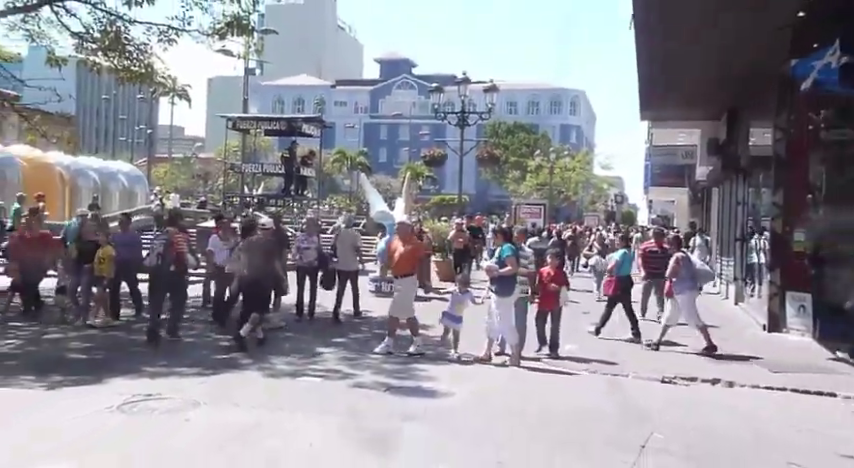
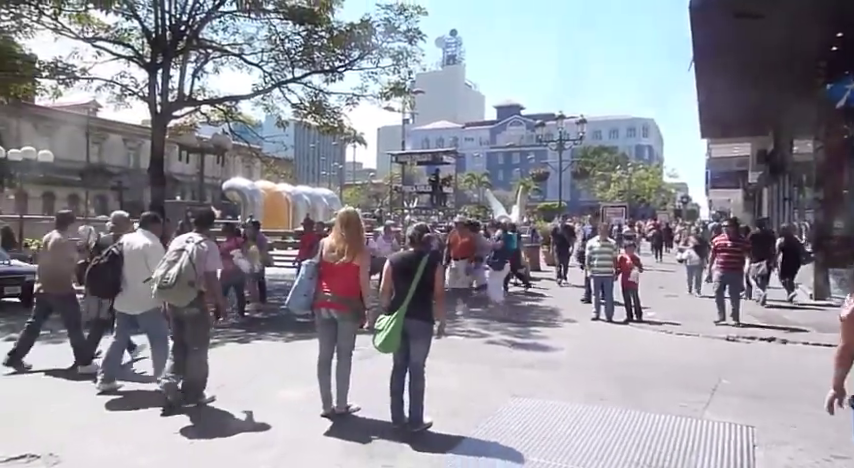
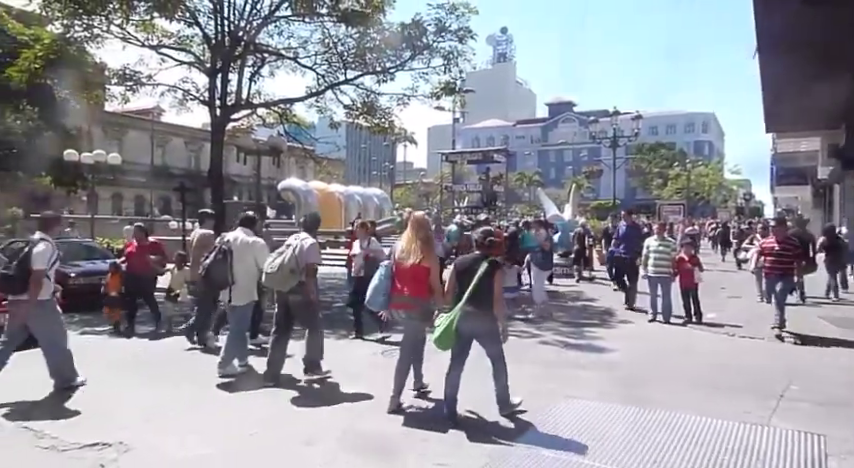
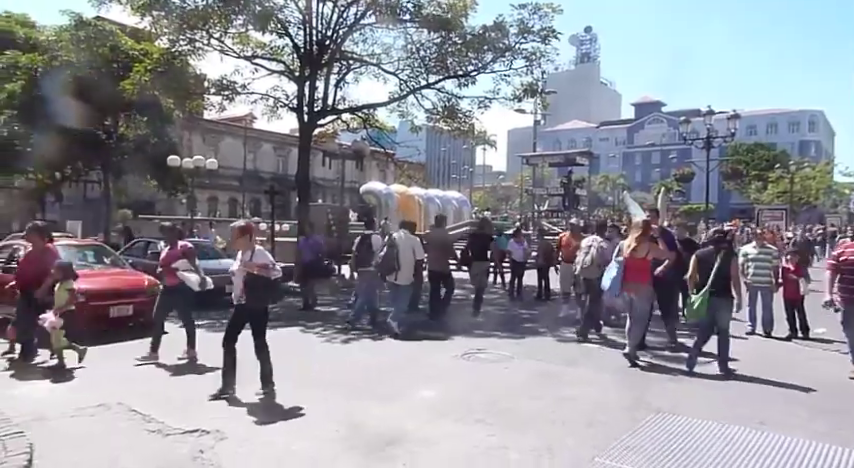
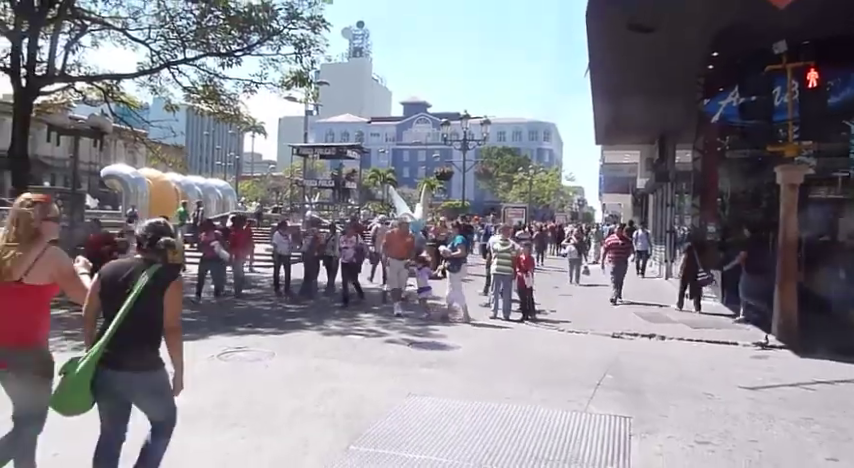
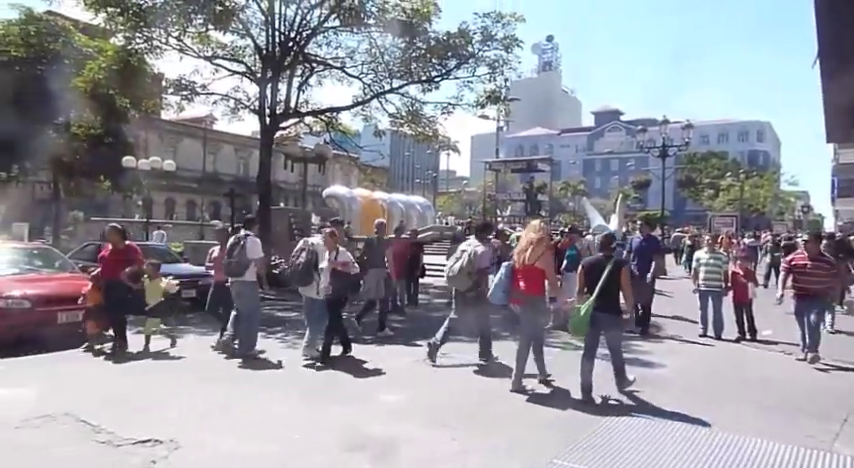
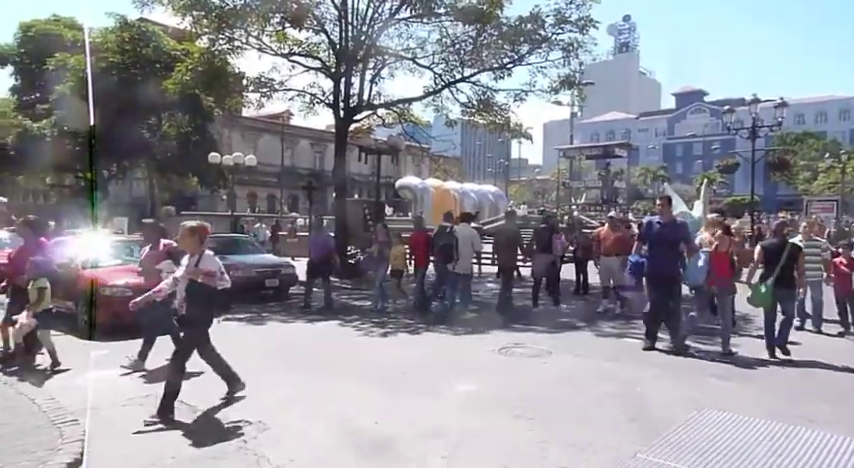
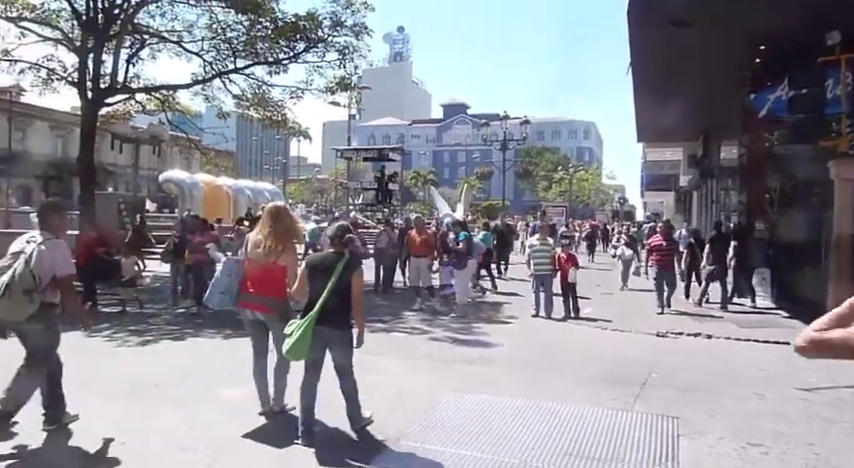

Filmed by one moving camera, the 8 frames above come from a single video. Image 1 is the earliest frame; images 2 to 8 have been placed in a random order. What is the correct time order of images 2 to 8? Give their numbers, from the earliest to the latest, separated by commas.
5, 8, 2, 3, 6, 4, 7
